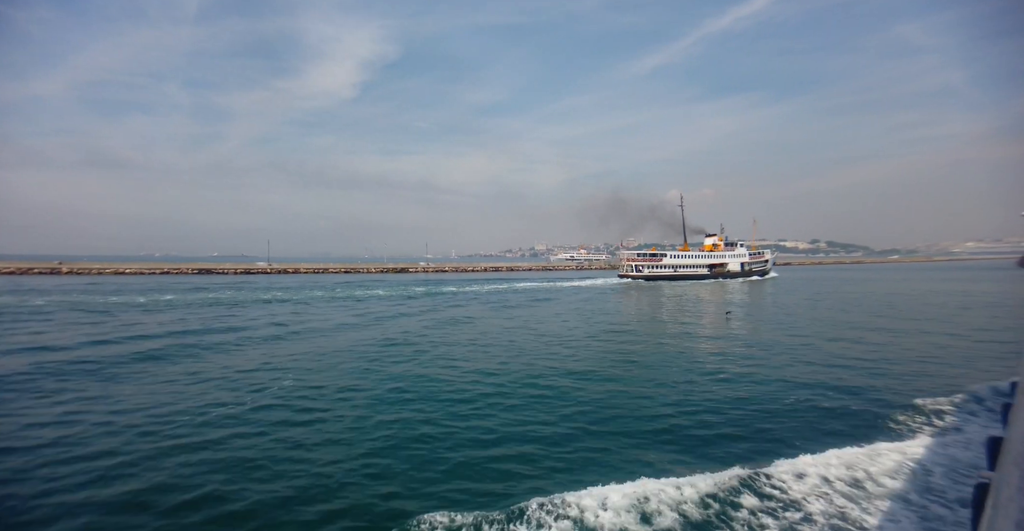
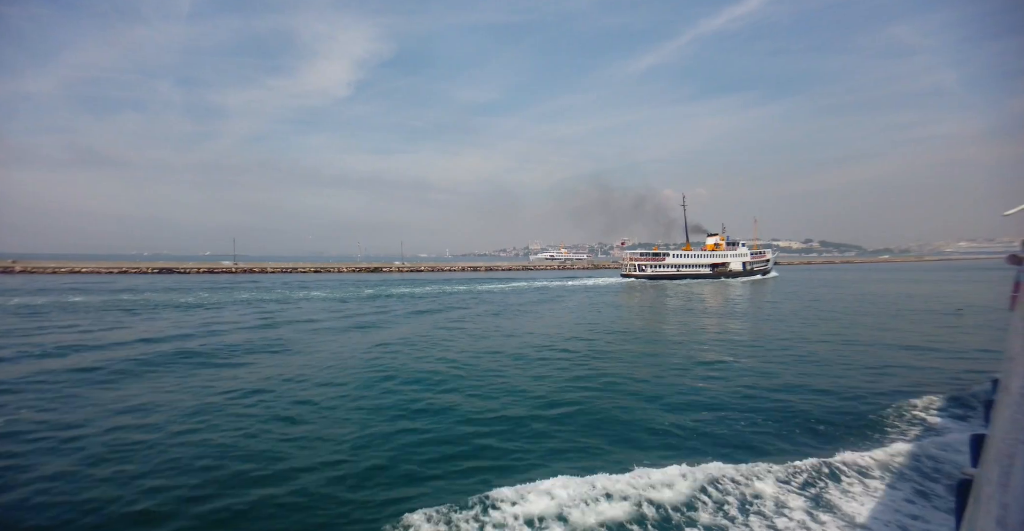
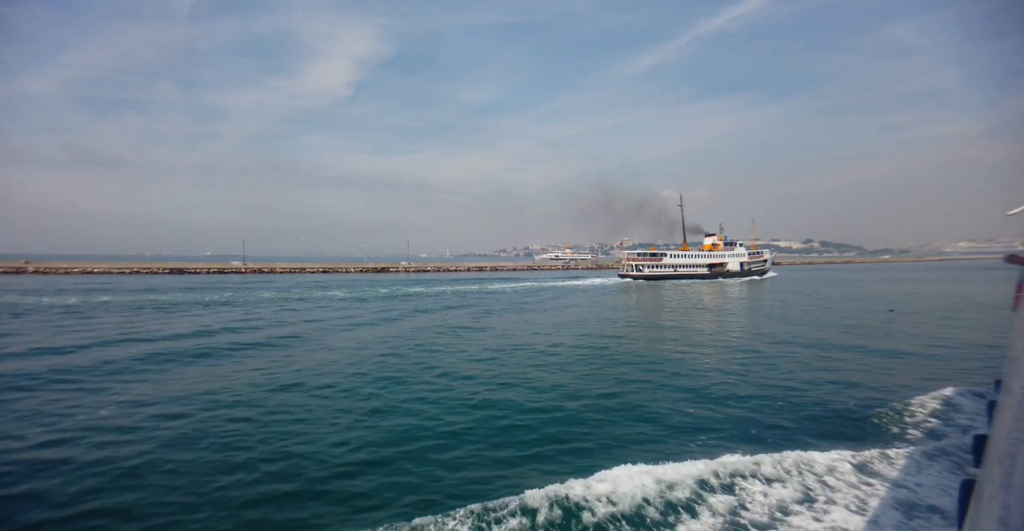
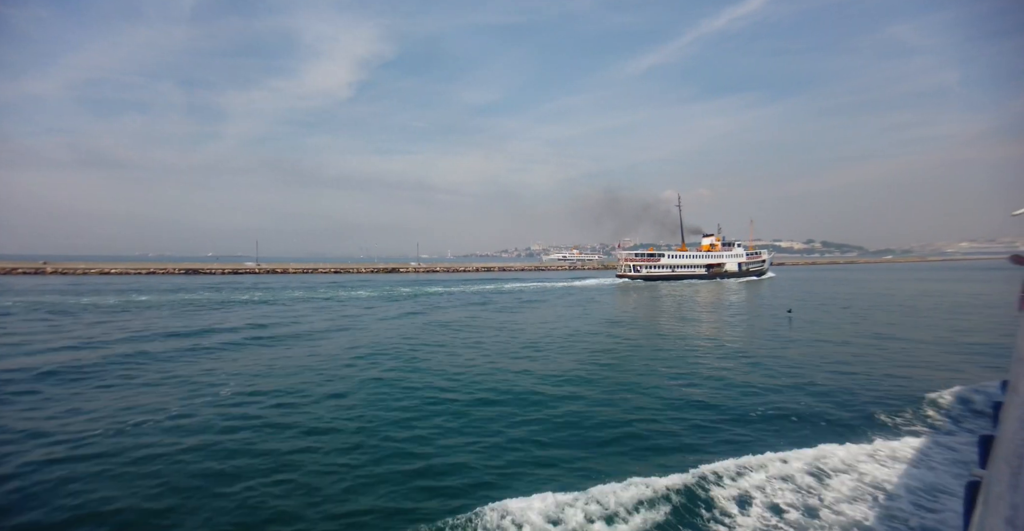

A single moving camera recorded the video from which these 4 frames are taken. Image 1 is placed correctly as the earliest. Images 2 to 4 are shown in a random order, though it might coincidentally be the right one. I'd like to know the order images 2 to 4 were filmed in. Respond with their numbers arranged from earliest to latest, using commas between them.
4, 3, 2
